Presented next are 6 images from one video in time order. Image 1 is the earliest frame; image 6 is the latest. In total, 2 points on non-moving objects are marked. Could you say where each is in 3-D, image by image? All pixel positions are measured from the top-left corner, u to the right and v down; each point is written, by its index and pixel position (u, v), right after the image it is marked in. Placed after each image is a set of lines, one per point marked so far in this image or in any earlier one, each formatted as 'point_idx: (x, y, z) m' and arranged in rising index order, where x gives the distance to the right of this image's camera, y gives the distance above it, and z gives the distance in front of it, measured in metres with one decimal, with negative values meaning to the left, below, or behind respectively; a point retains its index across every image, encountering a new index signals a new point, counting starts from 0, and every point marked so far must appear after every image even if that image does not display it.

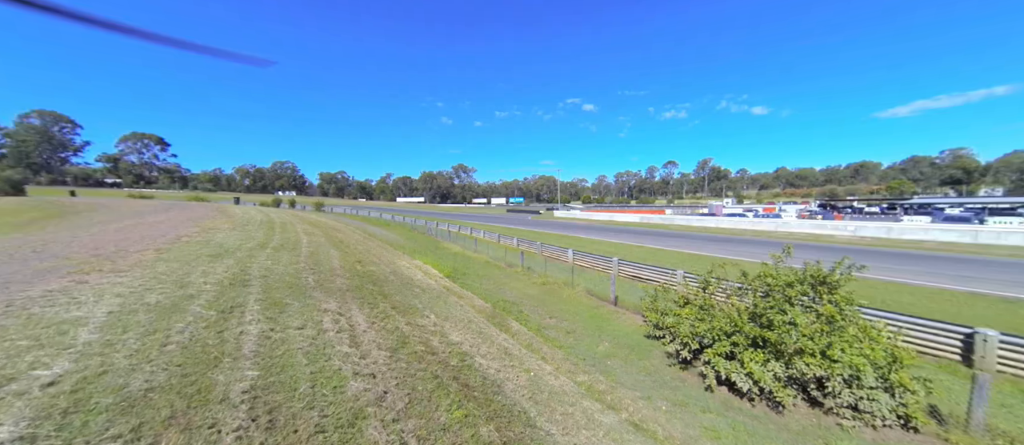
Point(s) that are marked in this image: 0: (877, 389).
0: (+5.9, -2.7, +5.5) m
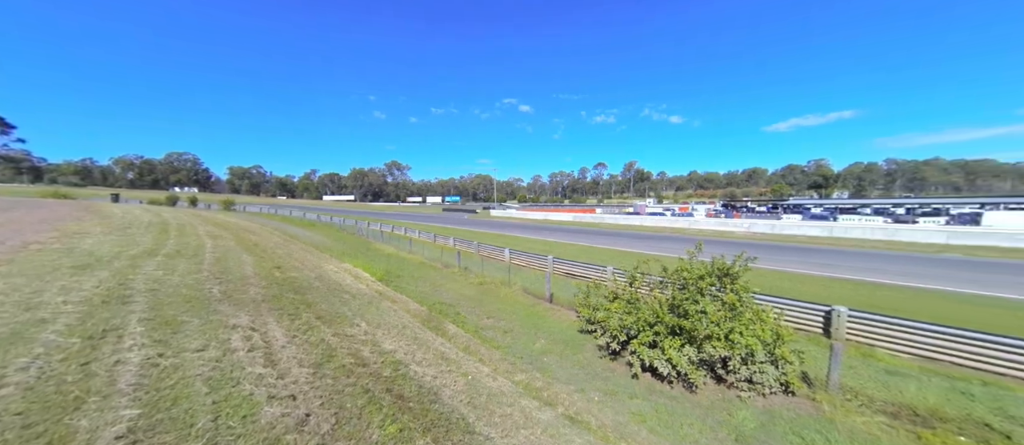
0: (+4.9, -2.7, +6.4) m
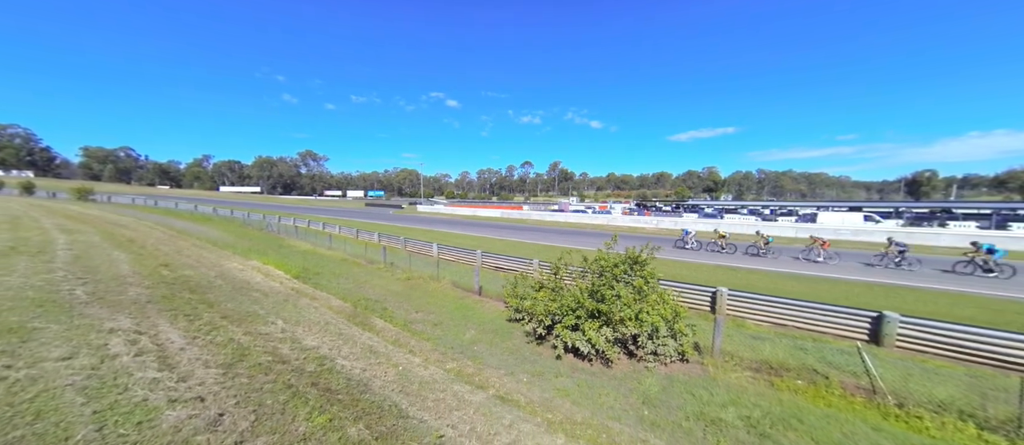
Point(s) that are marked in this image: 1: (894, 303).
0: (+3.5, -2.5, +7.5) m
1: (+12.8, -2.7, +11.4) m
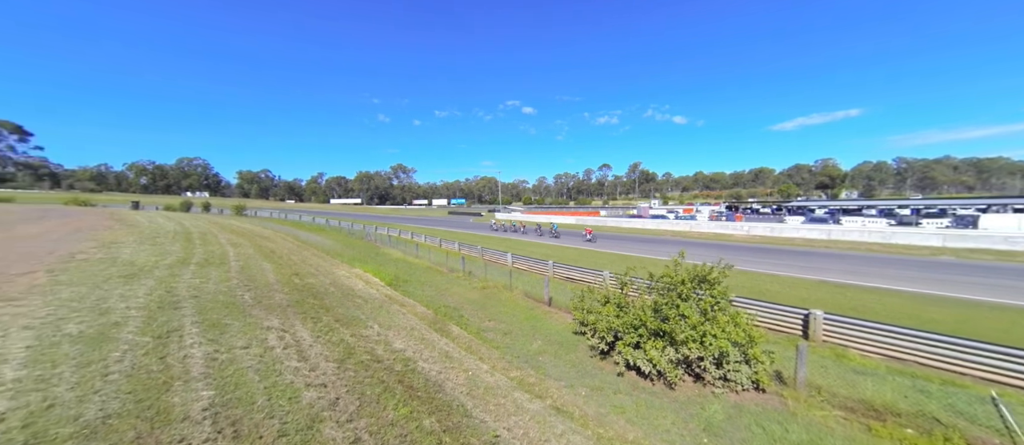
0: (+4.8, -2.9, +7.1) m
1: (+14.8, -3.0, +8.8) m
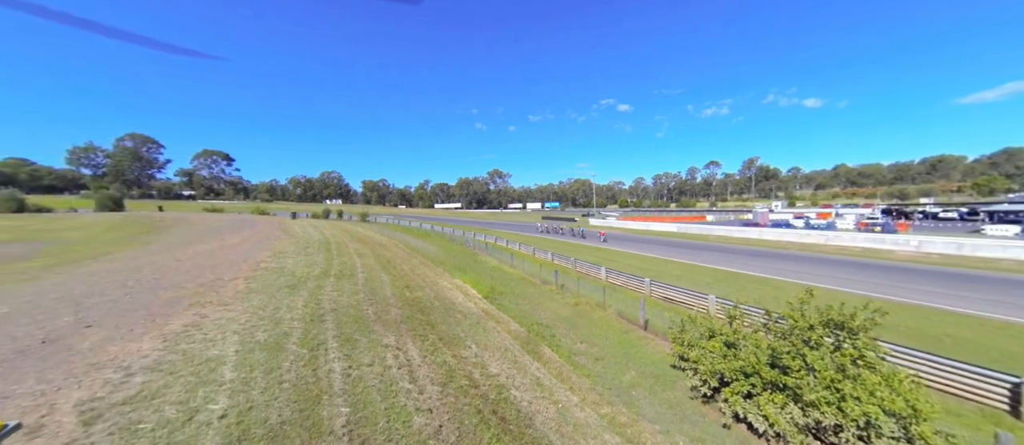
0: (+6.5, -3.6, +5.7) m
1: (+16.5, -3.8, +4.7) m
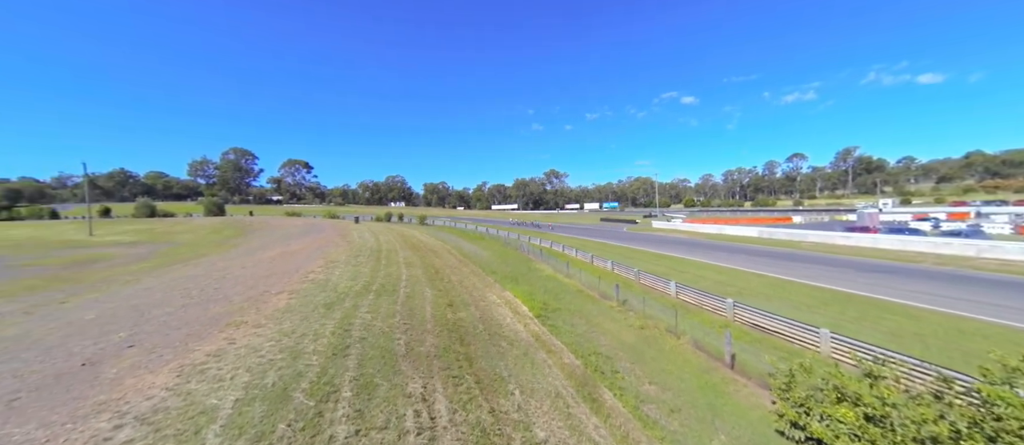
0: (+7.0, -4.0, +3.1) m
1: (+16.8, -4.1, +0.5) m
